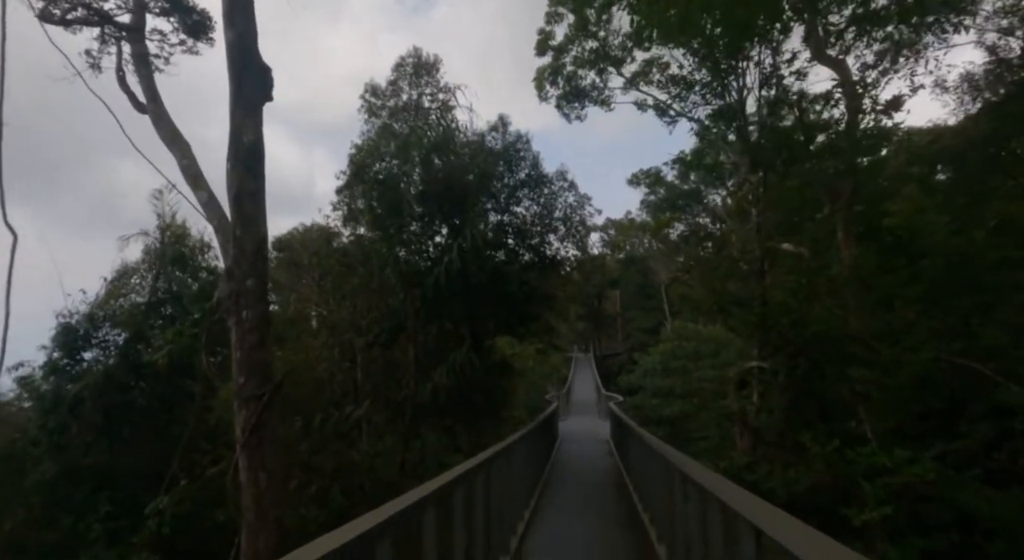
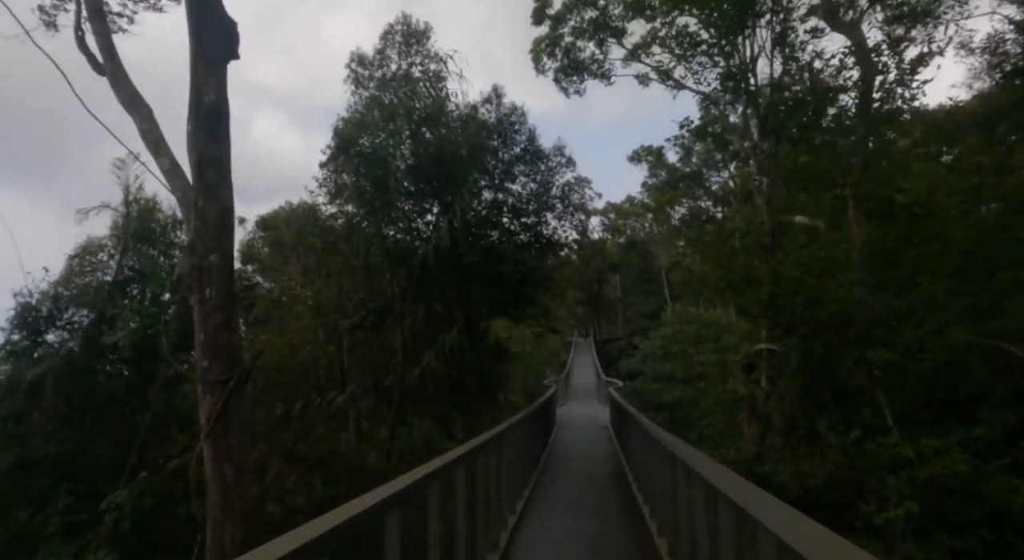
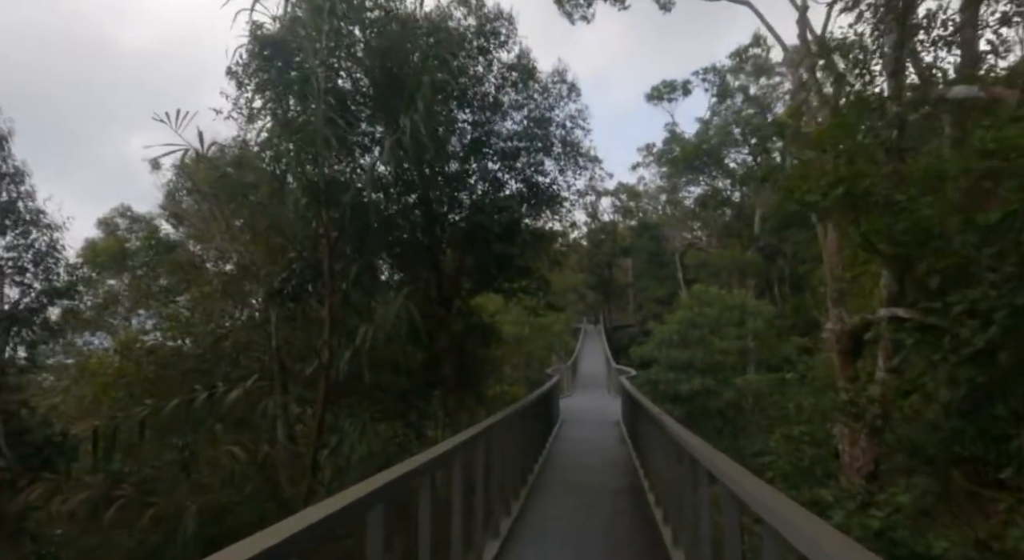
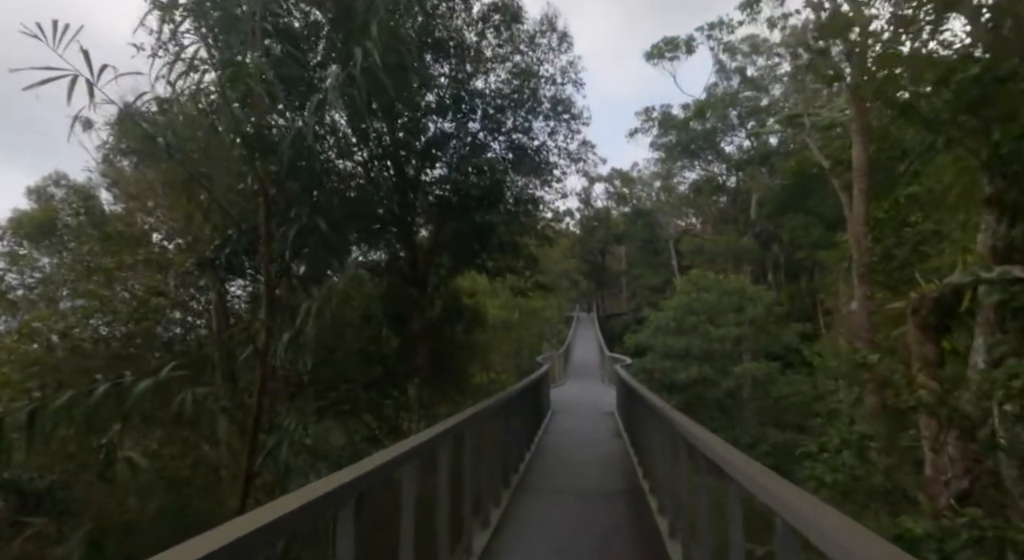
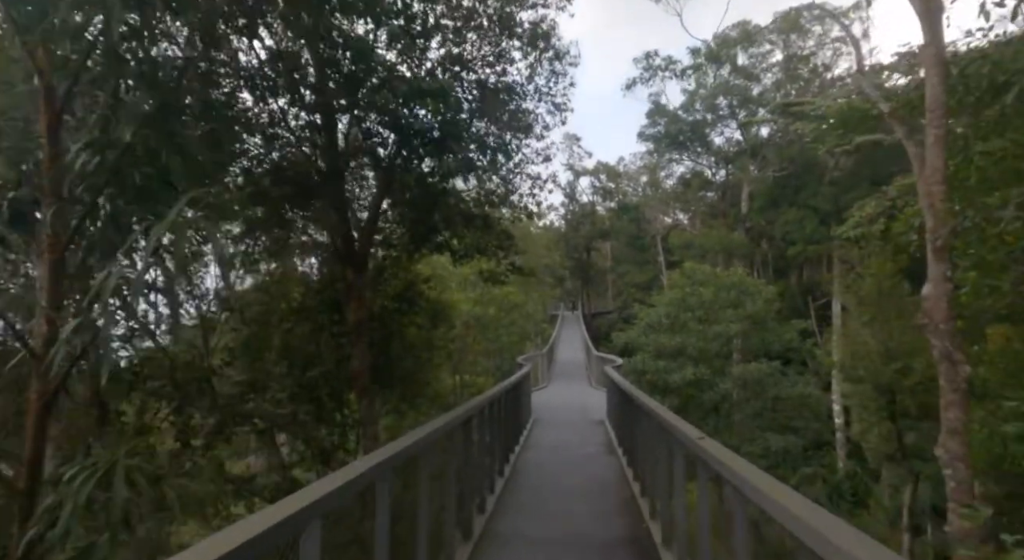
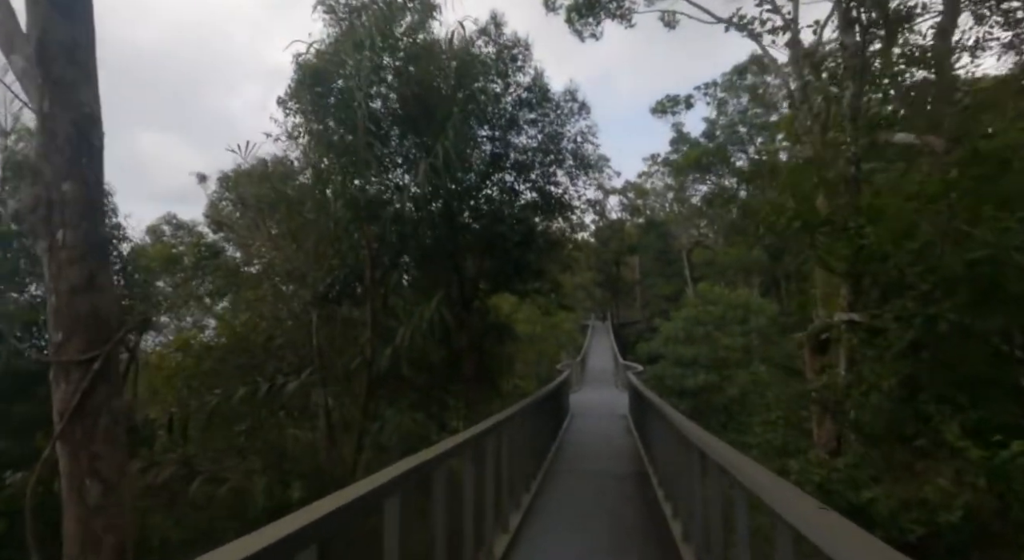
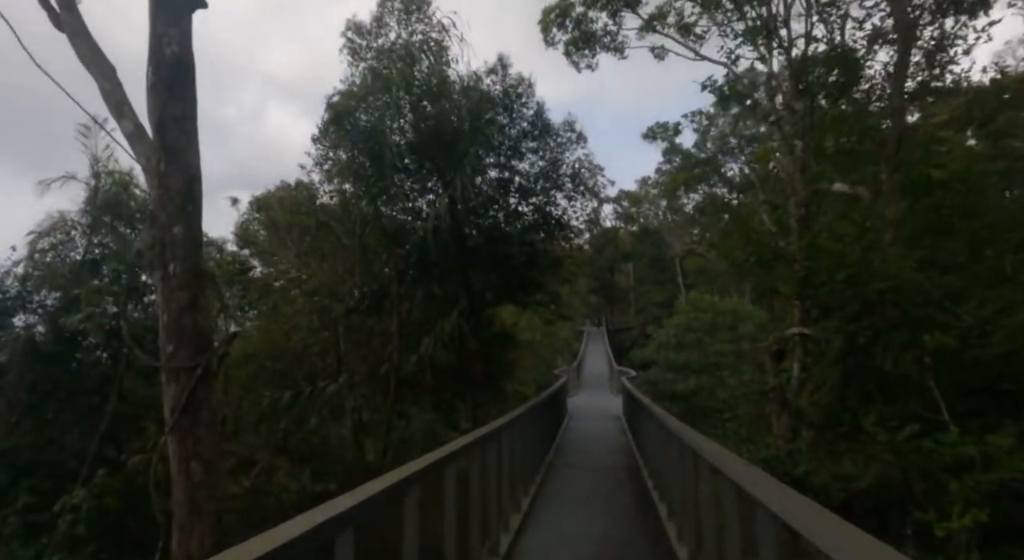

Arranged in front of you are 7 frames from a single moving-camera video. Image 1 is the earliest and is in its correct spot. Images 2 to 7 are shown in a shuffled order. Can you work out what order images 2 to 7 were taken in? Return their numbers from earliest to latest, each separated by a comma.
2, 7, 6, 3, 4, 5
